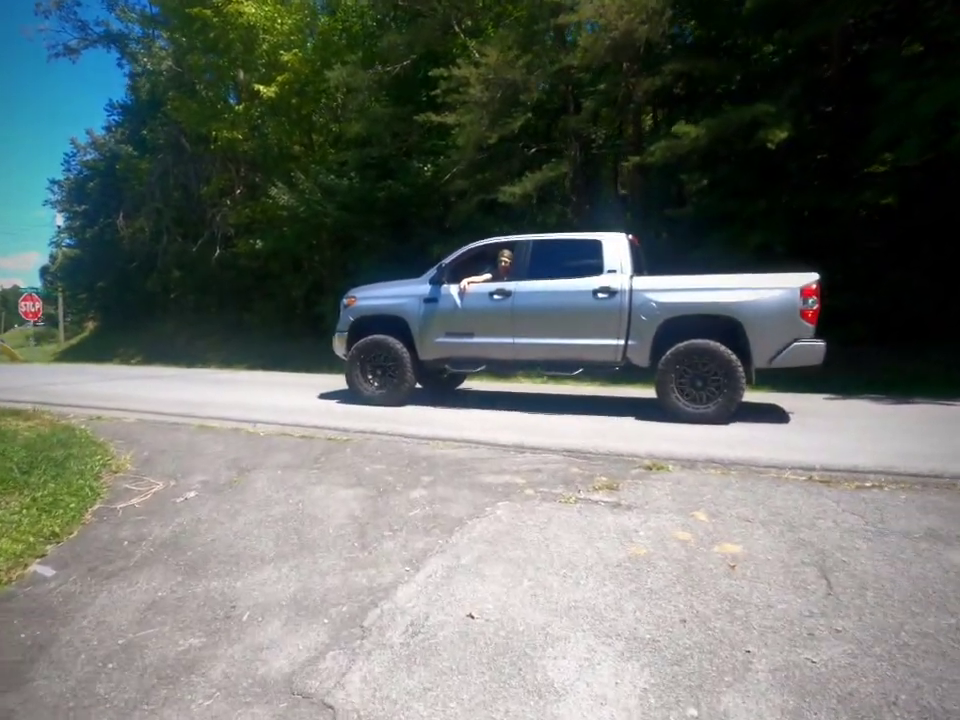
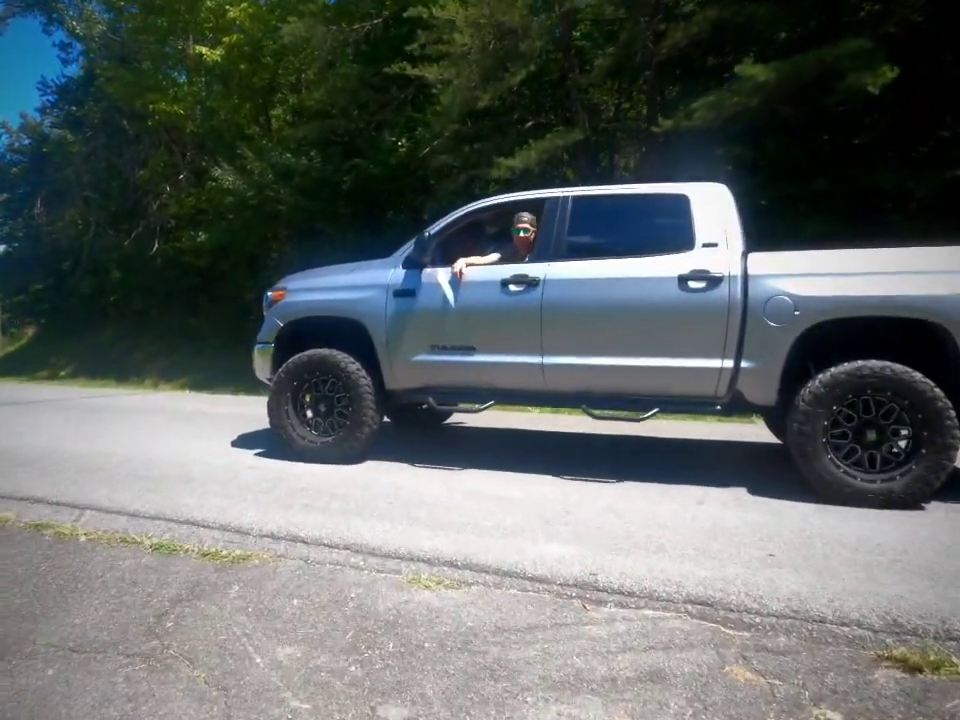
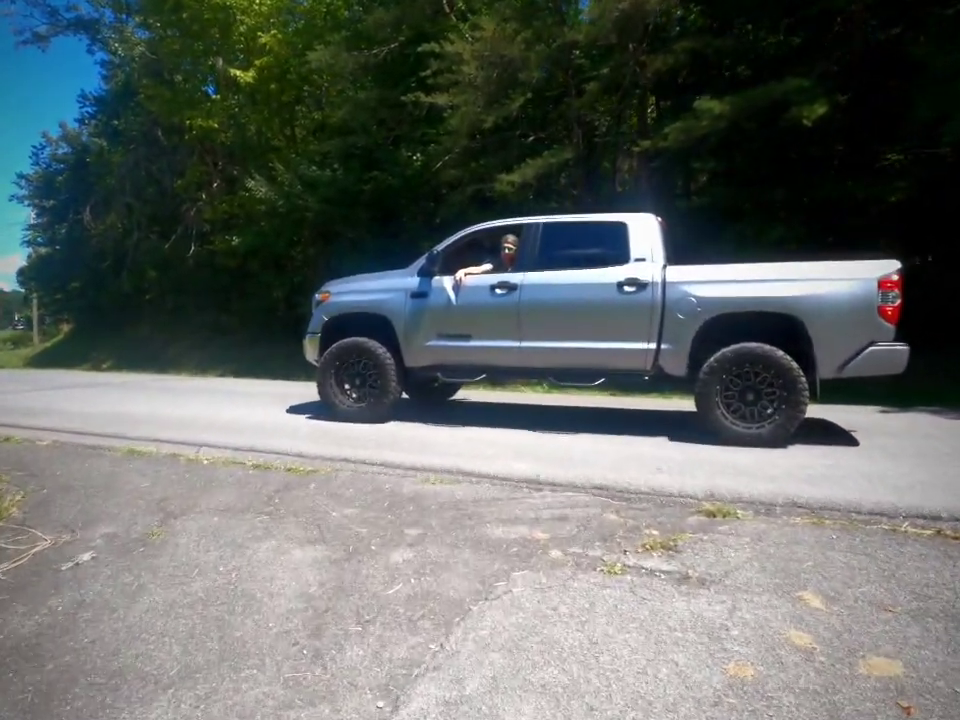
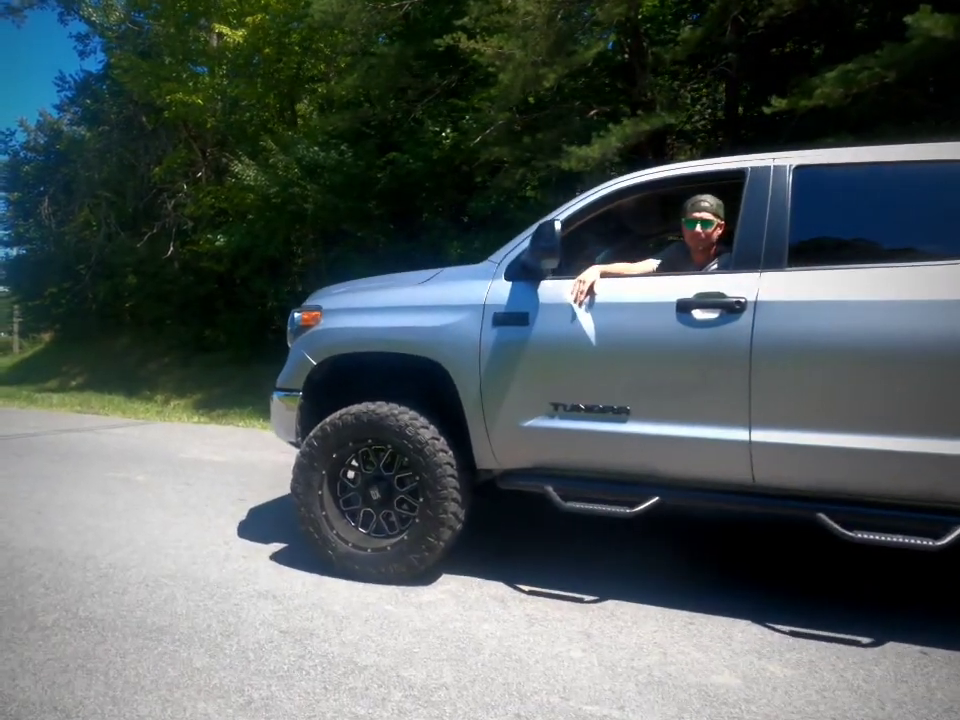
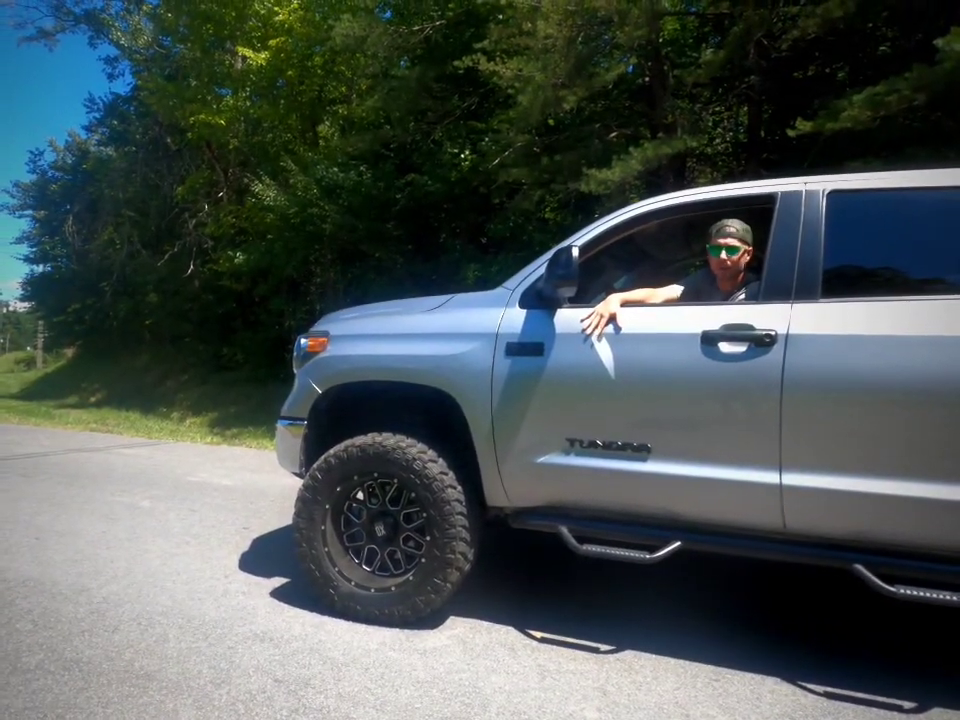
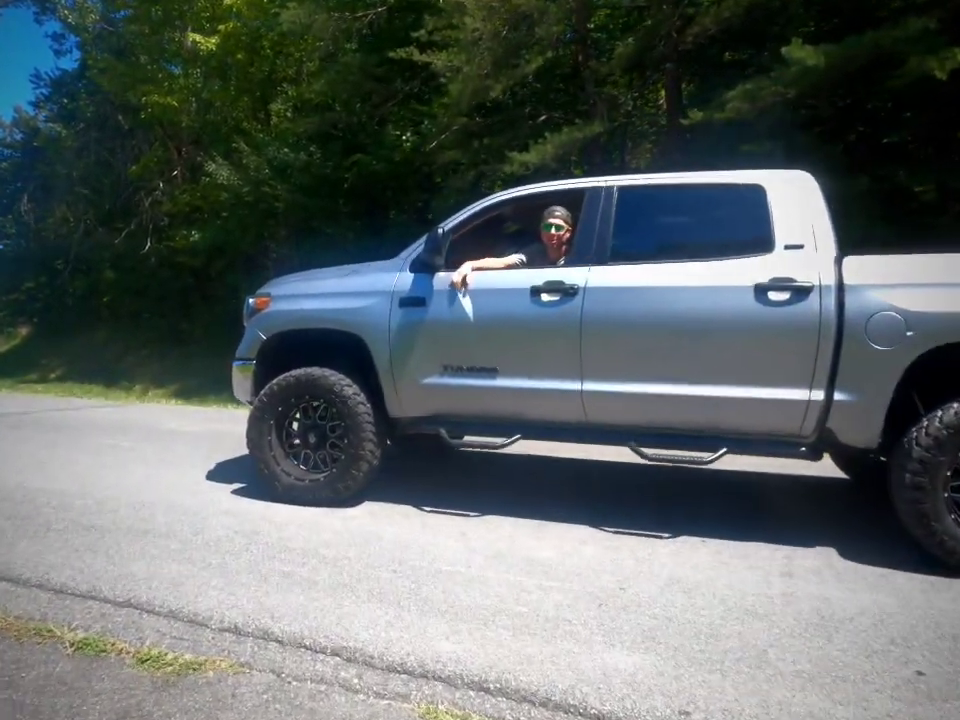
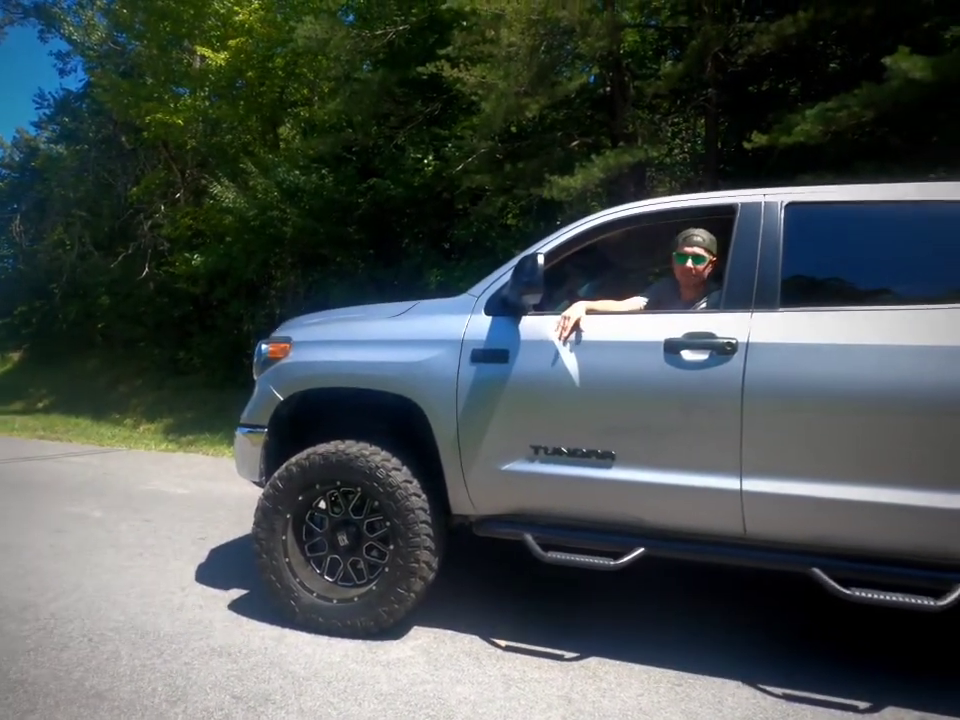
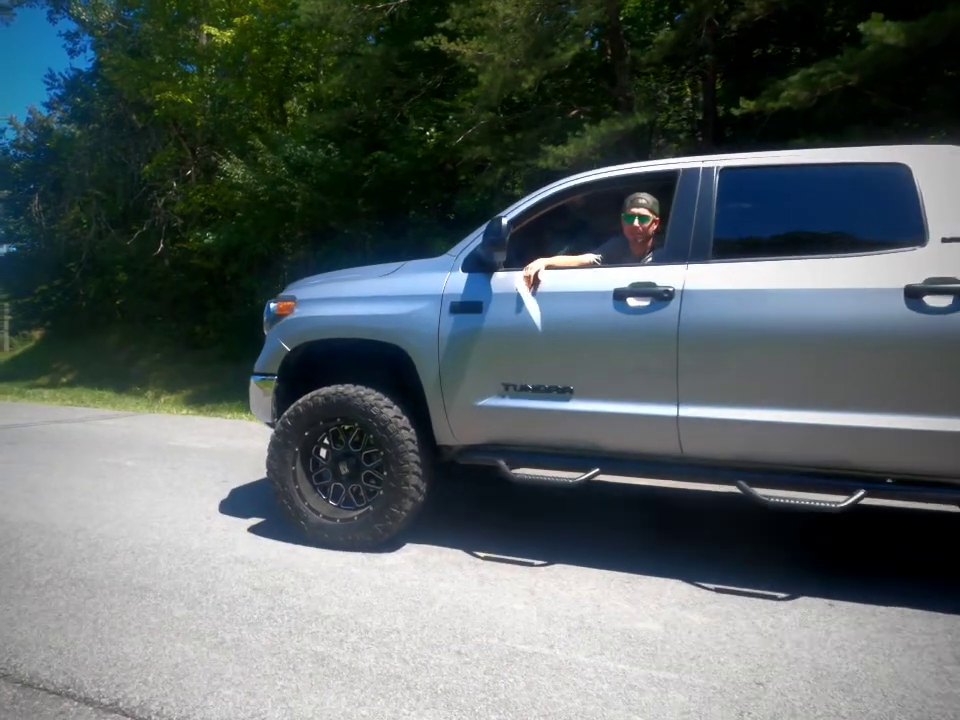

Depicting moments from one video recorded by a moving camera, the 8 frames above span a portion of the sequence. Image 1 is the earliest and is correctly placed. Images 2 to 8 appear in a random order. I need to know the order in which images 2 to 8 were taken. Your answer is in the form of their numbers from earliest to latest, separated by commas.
3, 2, 6, 8, 4, 5, 7
